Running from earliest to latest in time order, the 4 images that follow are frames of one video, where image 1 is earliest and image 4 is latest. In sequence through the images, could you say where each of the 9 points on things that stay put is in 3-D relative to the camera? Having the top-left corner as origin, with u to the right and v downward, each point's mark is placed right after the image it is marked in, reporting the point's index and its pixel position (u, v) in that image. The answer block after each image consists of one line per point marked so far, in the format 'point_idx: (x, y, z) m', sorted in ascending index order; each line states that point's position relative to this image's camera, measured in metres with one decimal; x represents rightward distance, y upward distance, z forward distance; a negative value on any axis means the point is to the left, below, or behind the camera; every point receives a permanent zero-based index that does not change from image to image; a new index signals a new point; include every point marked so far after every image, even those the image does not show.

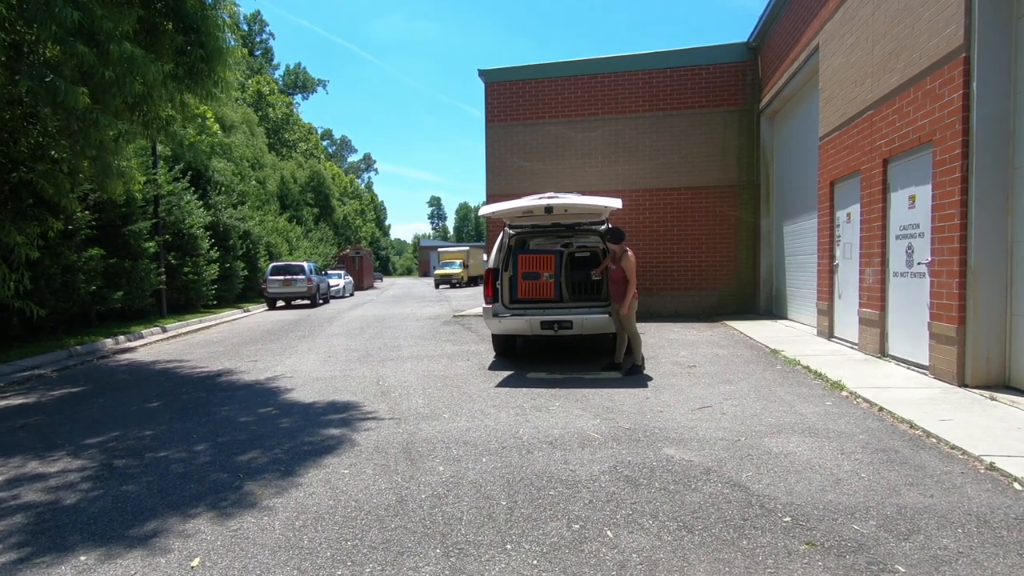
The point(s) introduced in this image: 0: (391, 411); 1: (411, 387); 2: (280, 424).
0: (-1.1, -1.2, +6.5) m
1: (-1.1, -1.1, +7.8) m
2: (-2.0, -1.2, +6.0) m
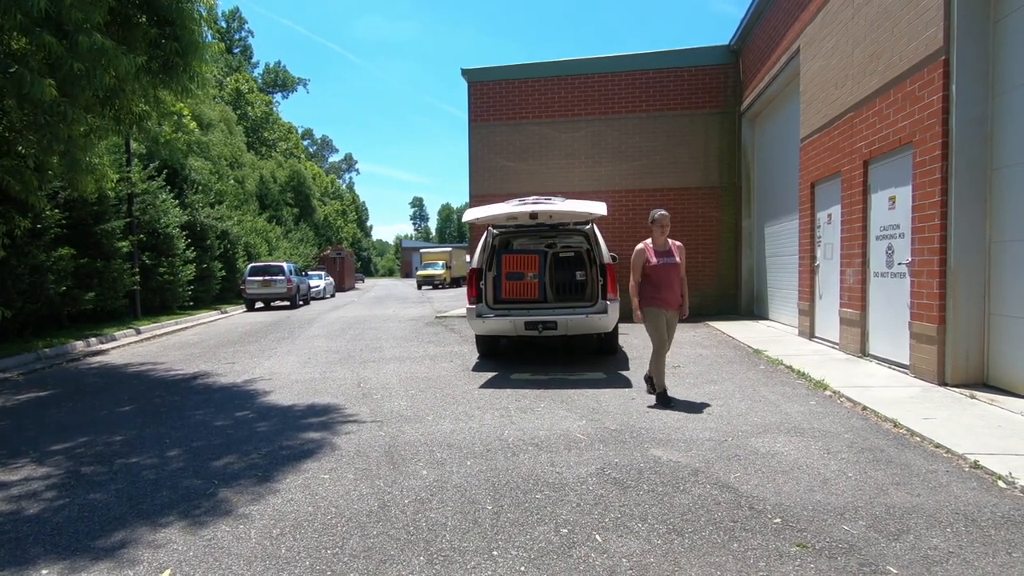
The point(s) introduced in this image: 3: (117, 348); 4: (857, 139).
0: (-1.3, -1.2, +6.4) m
1: (-1.3, -1.1, +7.7) m
2: (-2.2, -1.2, +5.9) m
3: (-7.5, -1.1, +13.1) m
4: (+4.4, +1.9, +8.8) m
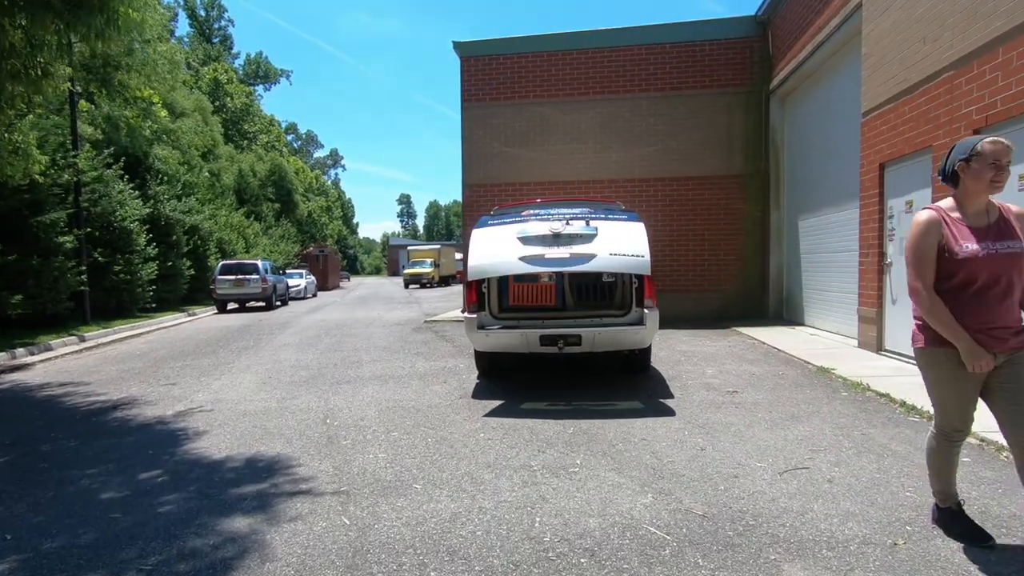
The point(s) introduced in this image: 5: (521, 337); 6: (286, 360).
0: (-1.1, -1.2, +4.5) m
1: (-1.2, -1.2, +5.8) m
2: (-2.0, -1.3, +3.9) m
3: (-7.5, -1.2, +11.0) m
4: (+4.5, +1.9, +6.9) m
5: (+0.1, -0.5, +6.9) m
6: (-3.4, -1.1, +10.3) m
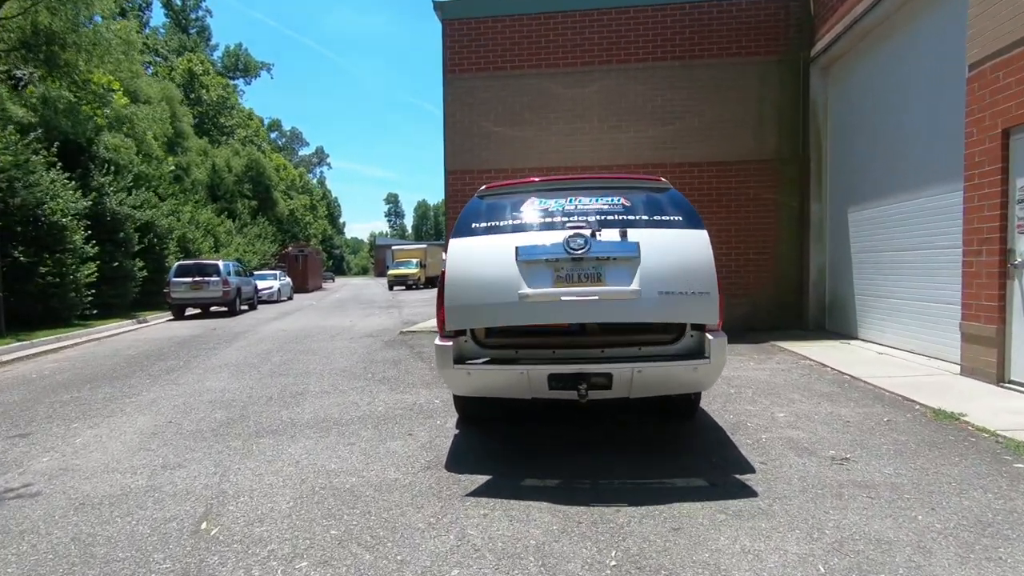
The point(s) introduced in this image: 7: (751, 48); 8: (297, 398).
0: (-1.1, -1.3, +2.1) m
1: (-1.2, -1.3, +3.4) m
2: (-2.0, -1.3, +1.5) m
3: (-7.6, -1.3, +8.5) m
4: (+4.5, +1.8, +4.6) m
5: (+0.1, -0.6, +4.5) m
6: (-3.5, -1.2, +7.8) m
7: (+4.2, +4.2, +12.0) m
8: (-2.3, -1.2, +7.3) m
